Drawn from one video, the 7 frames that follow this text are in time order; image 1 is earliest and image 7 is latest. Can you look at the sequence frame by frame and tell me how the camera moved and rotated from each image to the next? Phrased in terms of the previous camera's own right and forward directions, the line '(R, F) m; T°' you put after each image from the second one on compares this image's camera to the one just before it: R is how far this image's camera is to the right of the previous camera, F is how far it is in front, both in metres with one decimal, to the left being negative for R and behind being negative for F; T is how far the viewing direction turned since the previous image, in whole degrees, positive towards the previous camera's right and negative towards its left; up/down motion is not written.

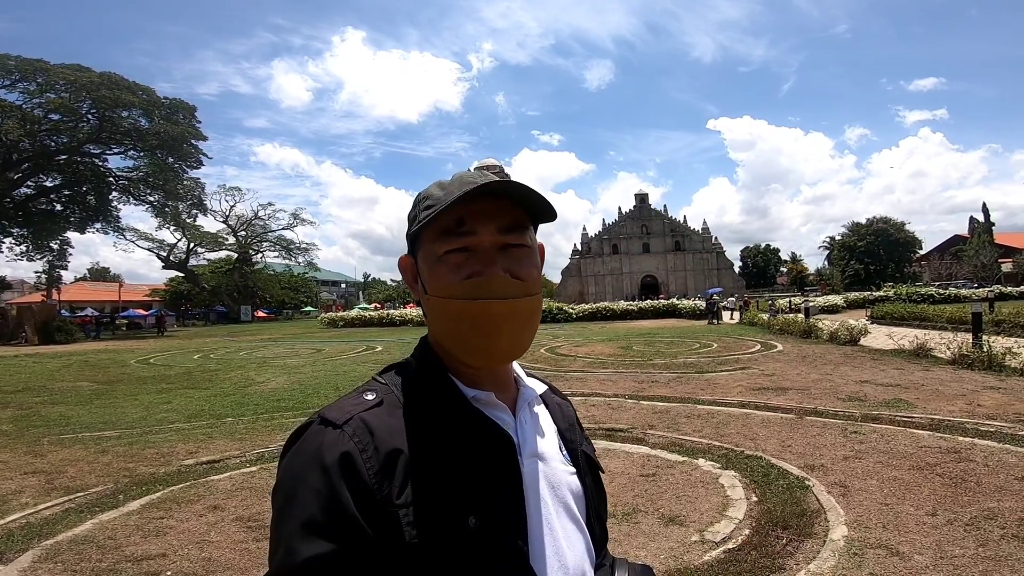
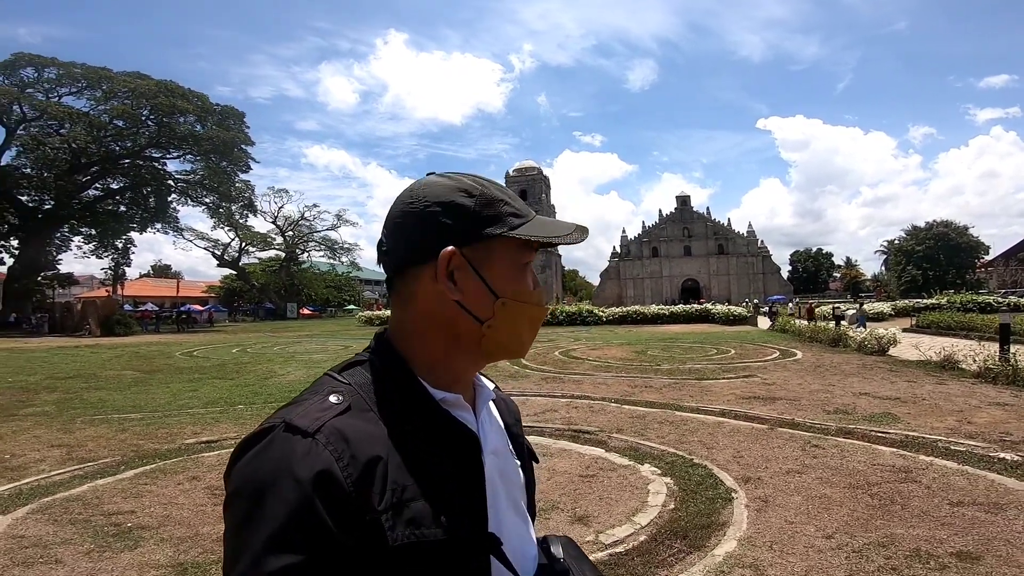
(+0.8, -0.5) m; -4°
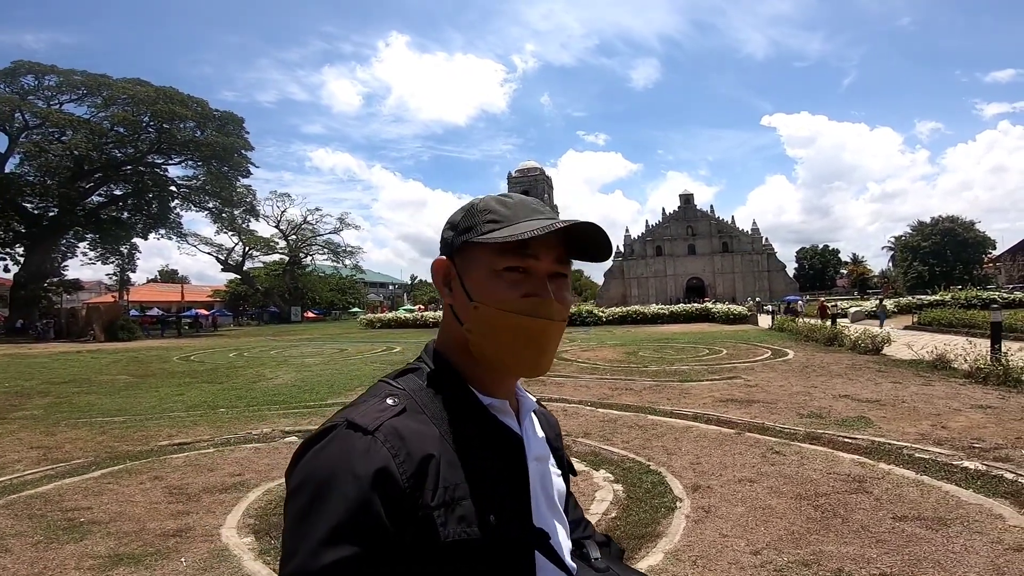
(+0.5, -0.2) m; -1°
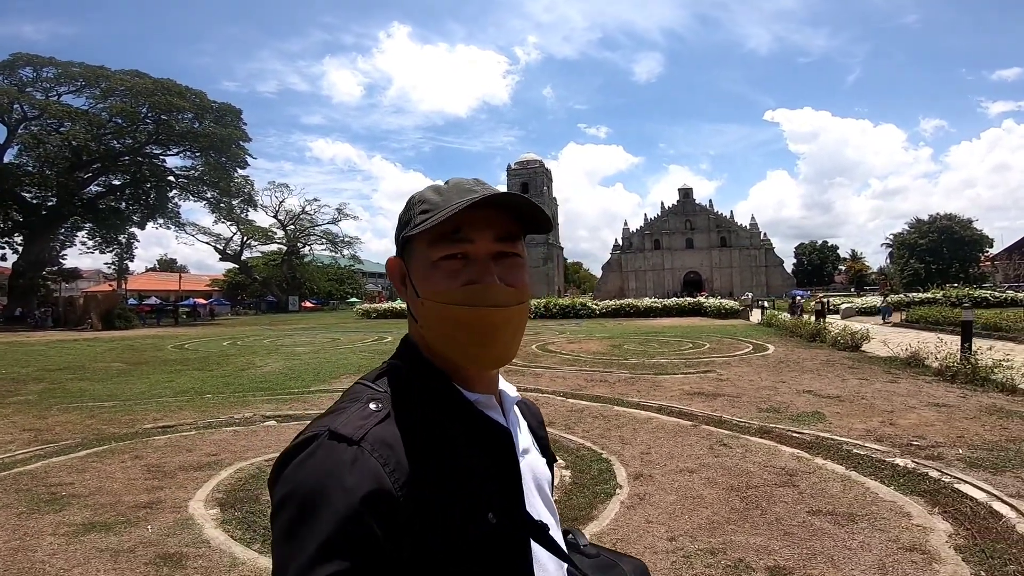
(+0.4, -0.4) m; 0°
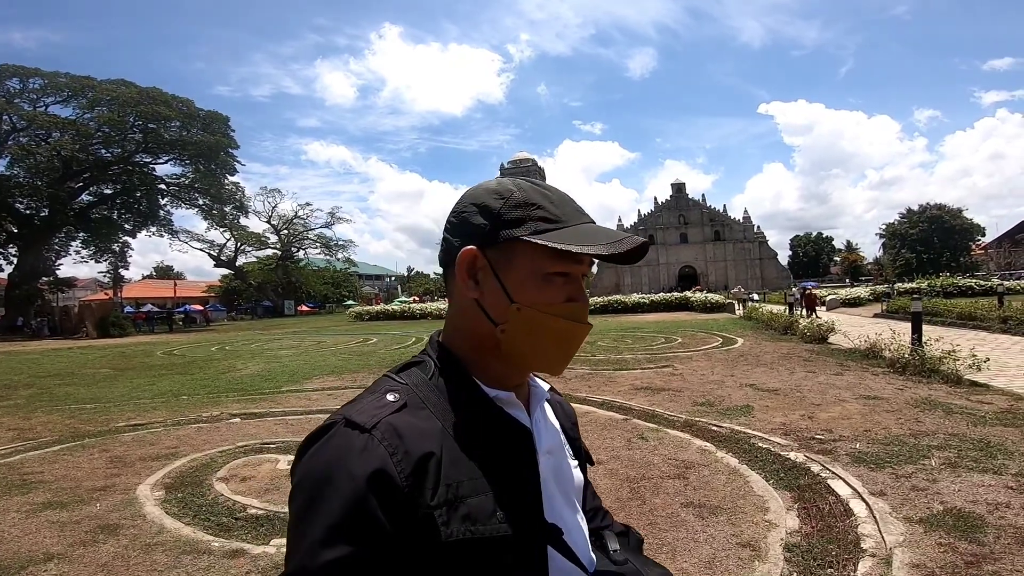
(+0.8, -0.6) m; 0°
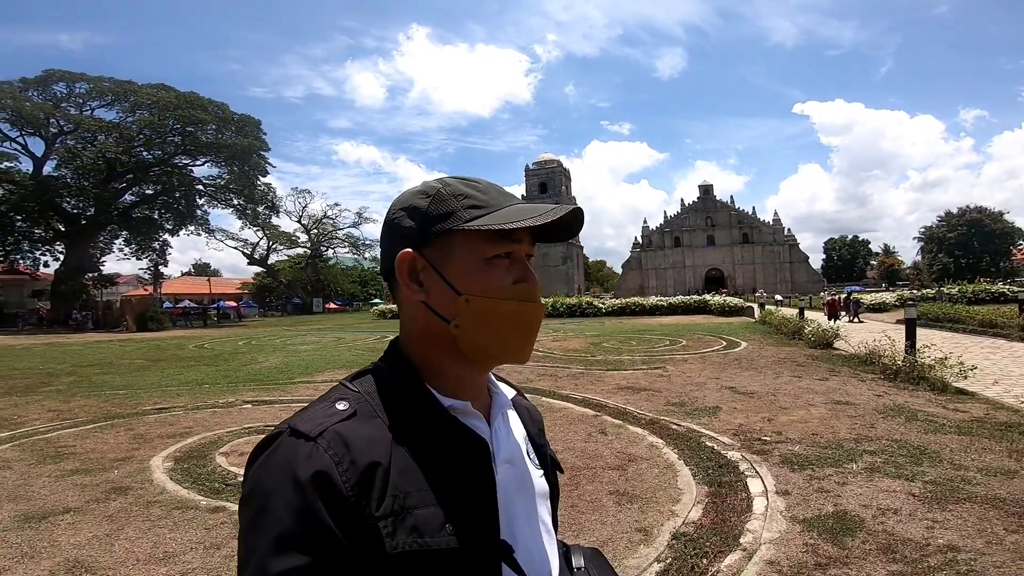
(+0.7, -0.7) m; -3°
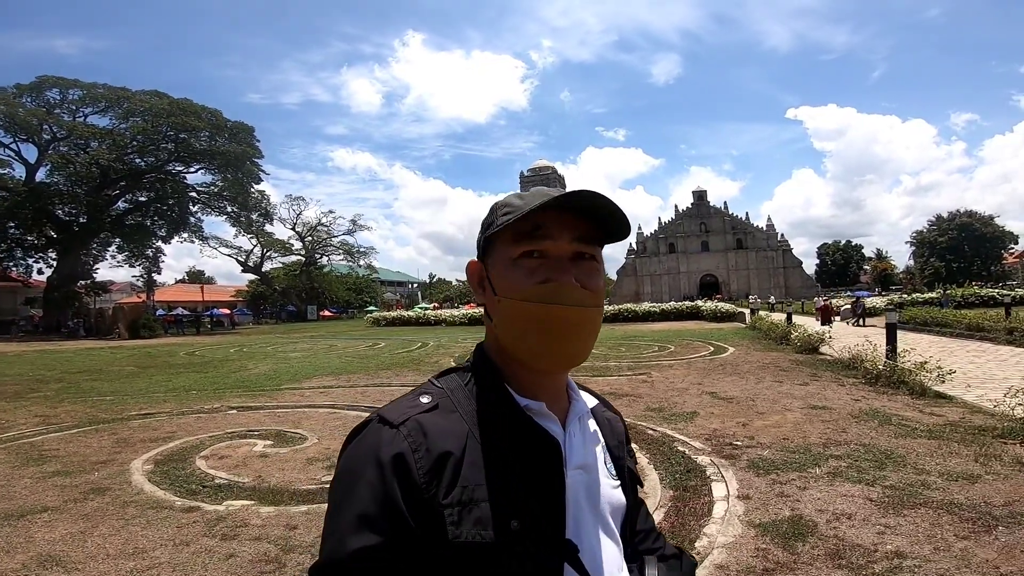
(+0.3, -0.2) m; 0°
